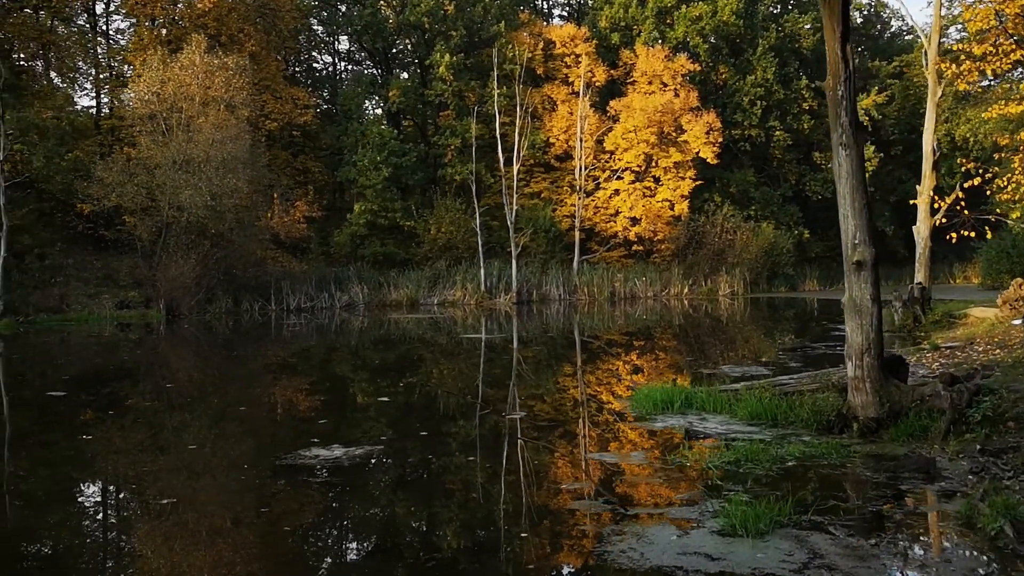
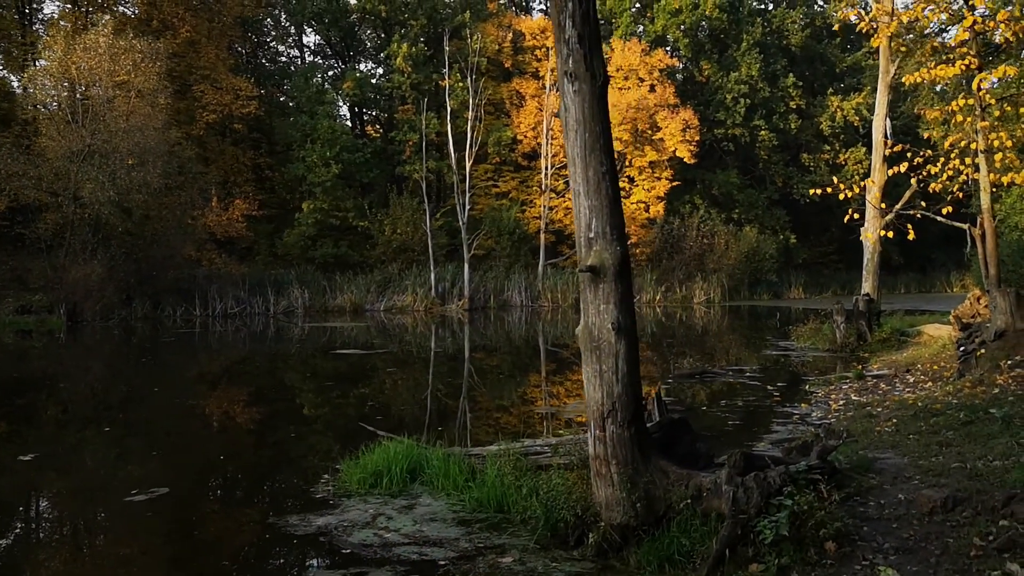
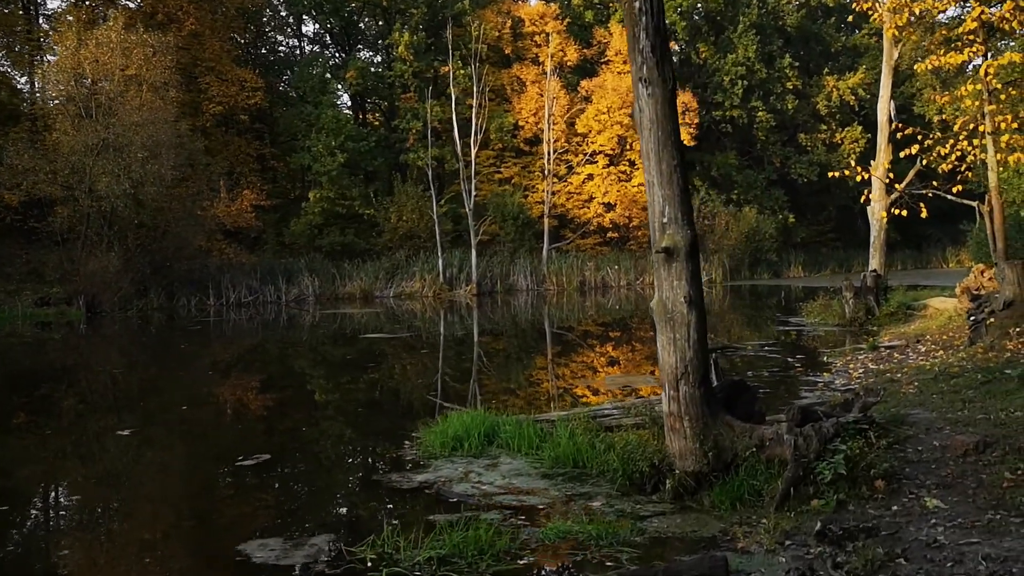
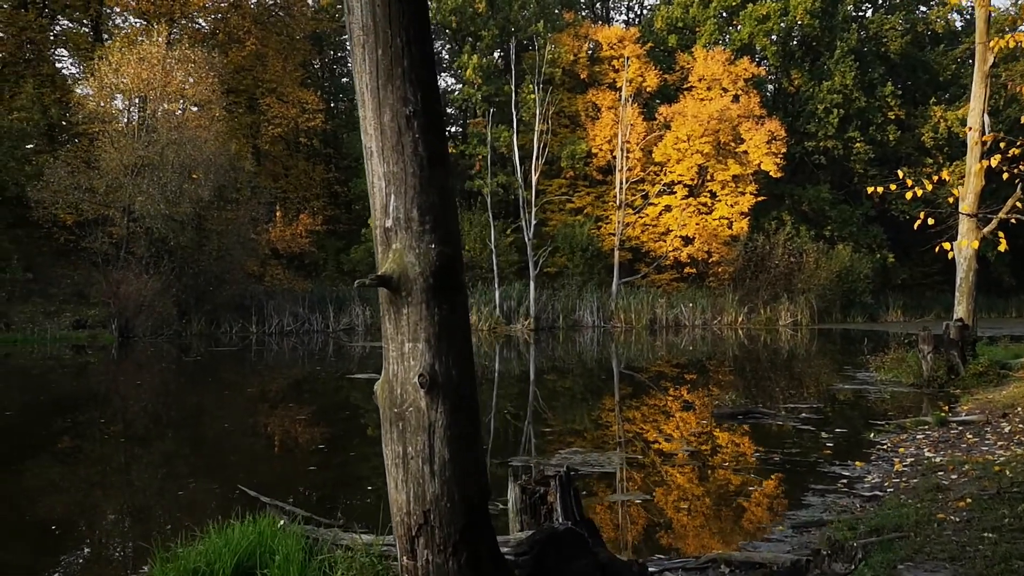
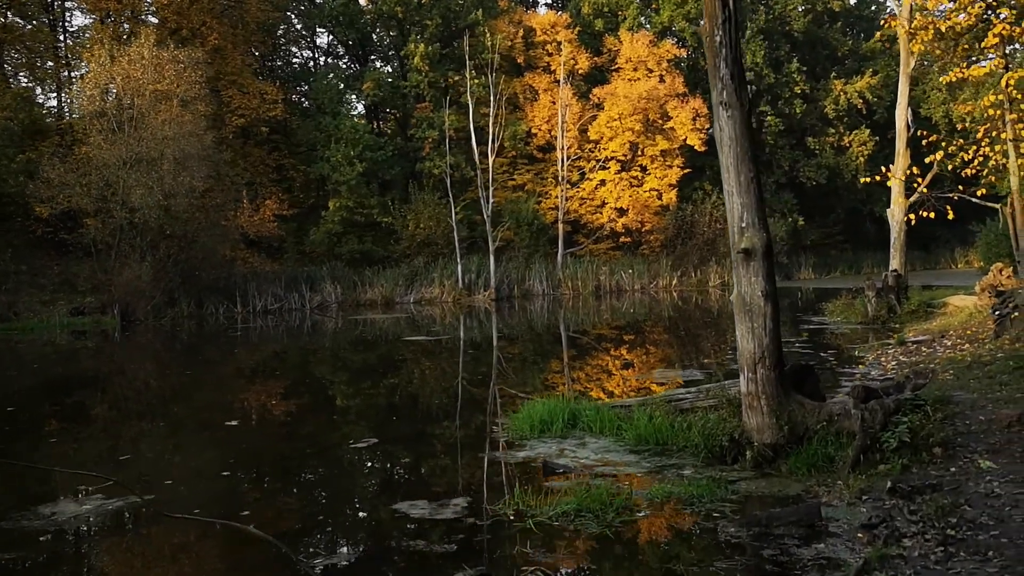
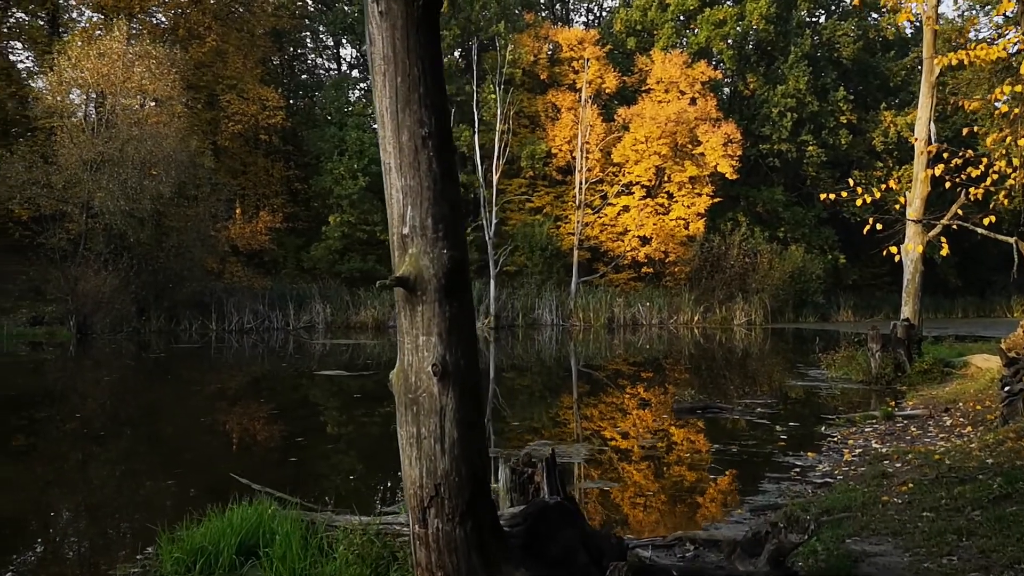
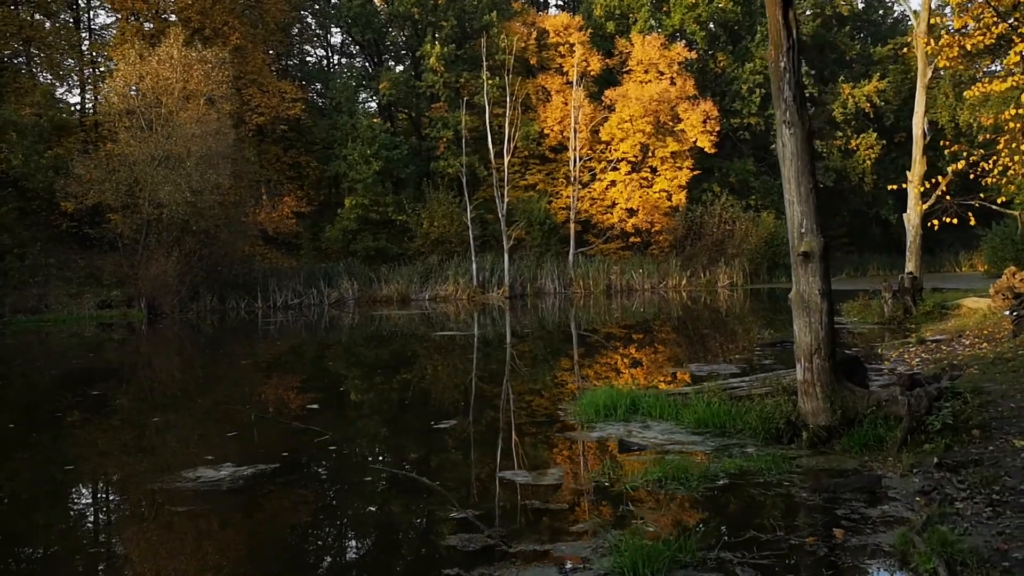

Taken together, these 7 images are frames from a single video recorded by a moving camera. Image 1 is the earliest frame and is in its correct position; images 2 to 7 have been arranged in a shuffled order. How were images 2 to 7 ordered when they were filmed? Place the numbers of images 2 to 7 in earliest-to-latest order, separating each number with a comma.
7, 5, 3, 2, 6, 4
